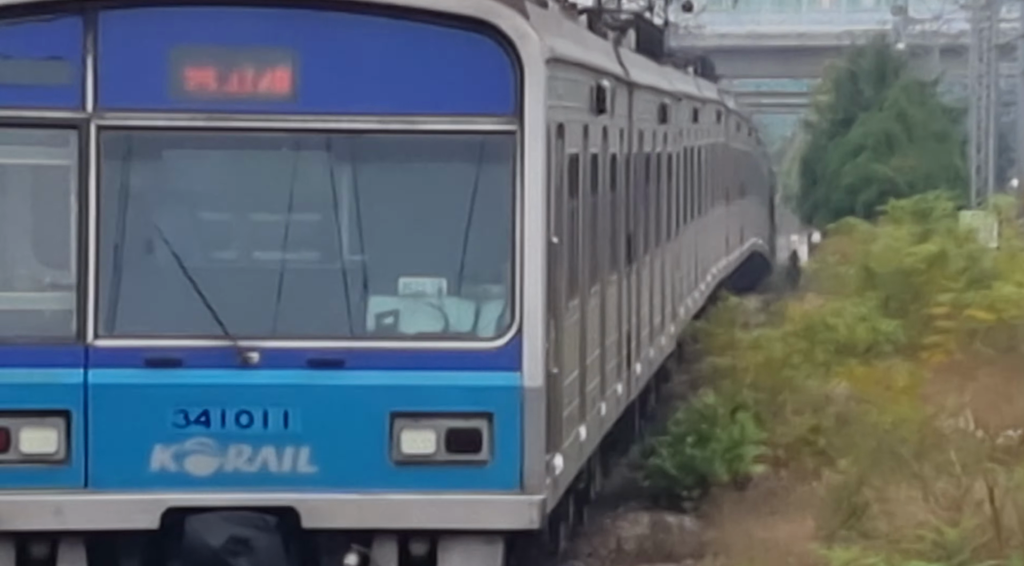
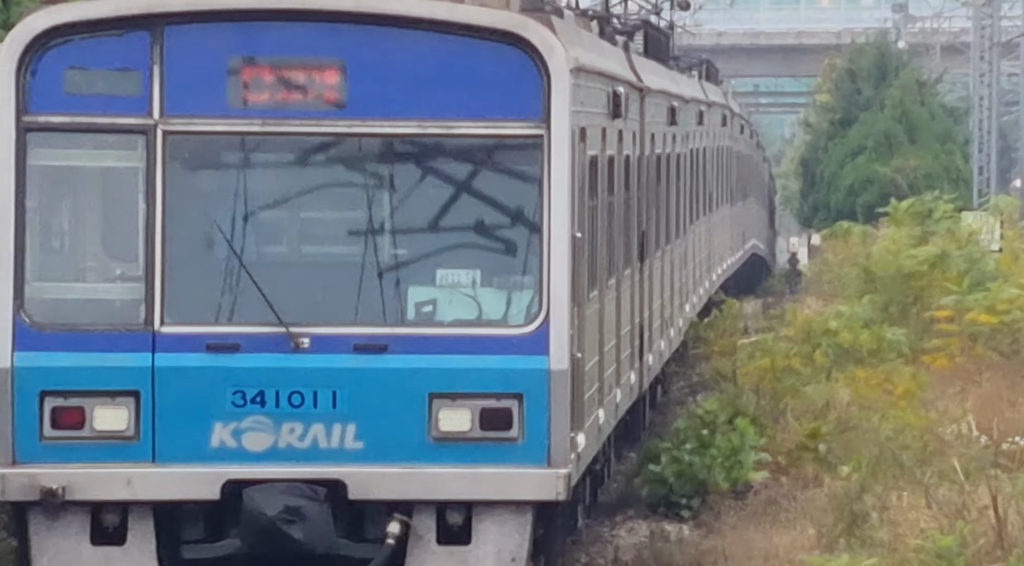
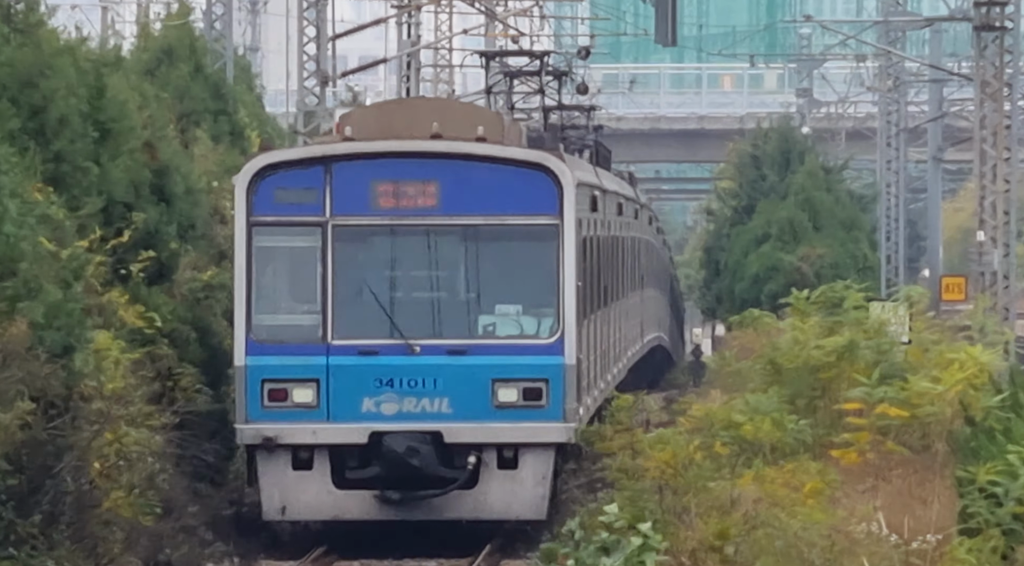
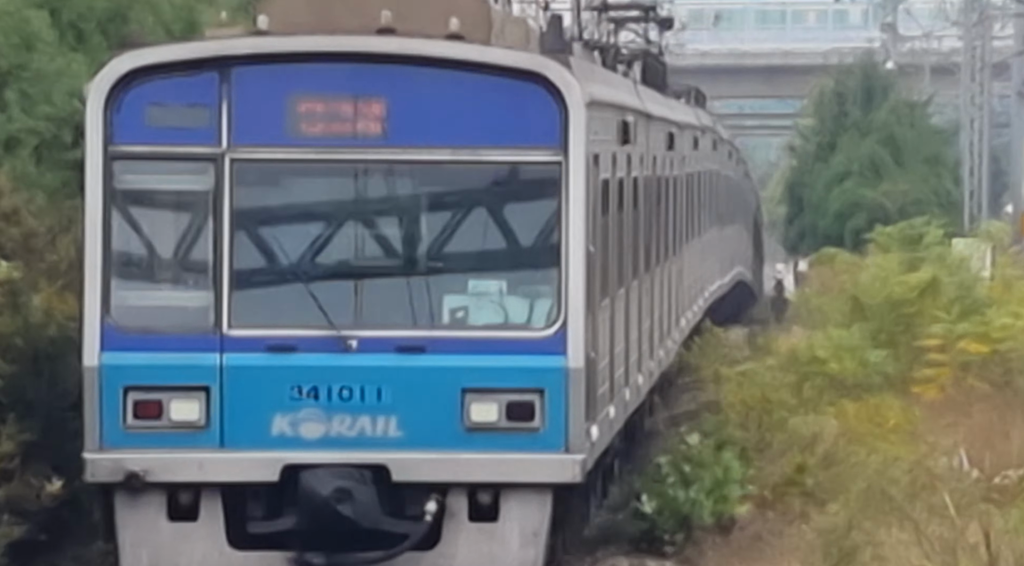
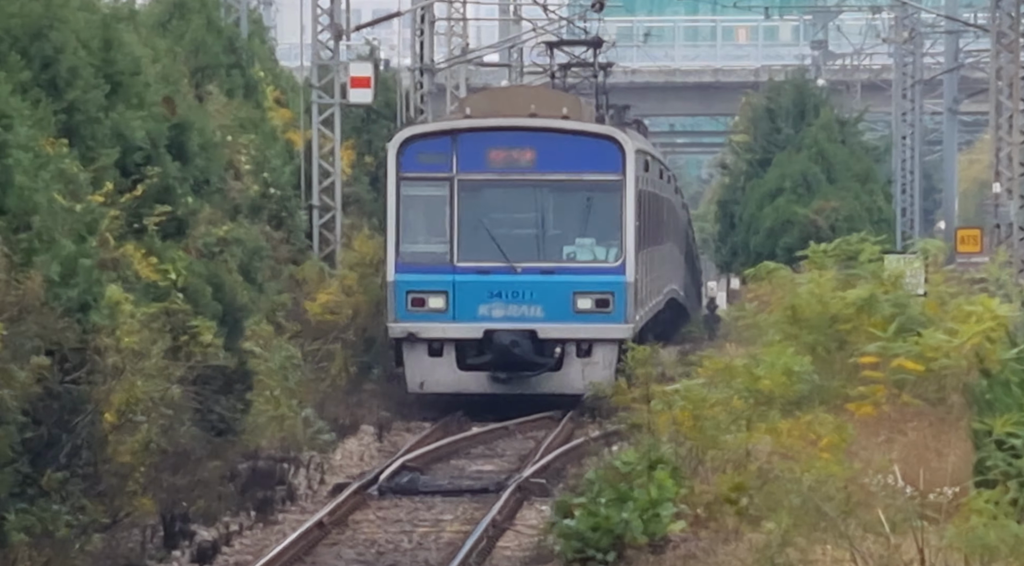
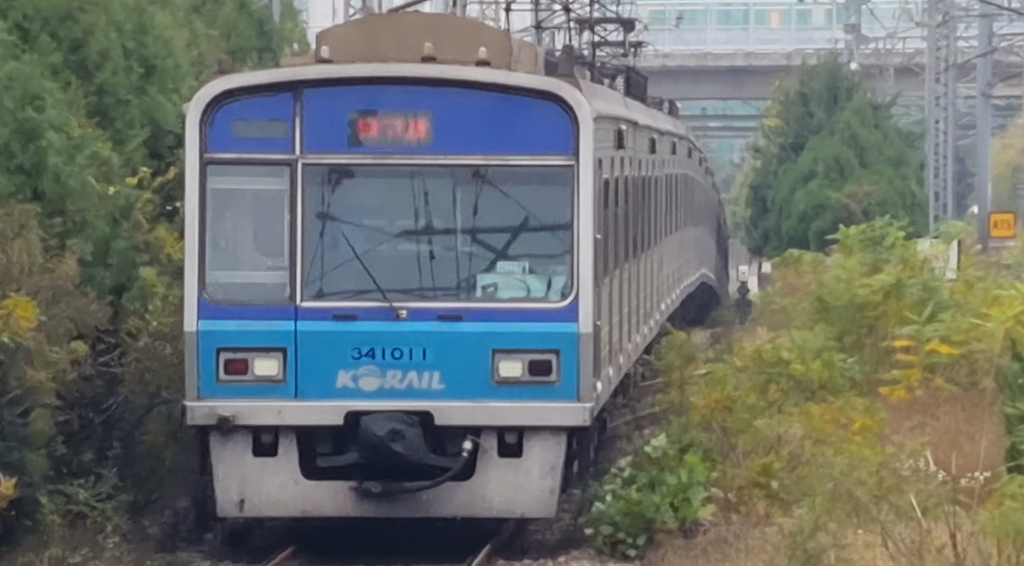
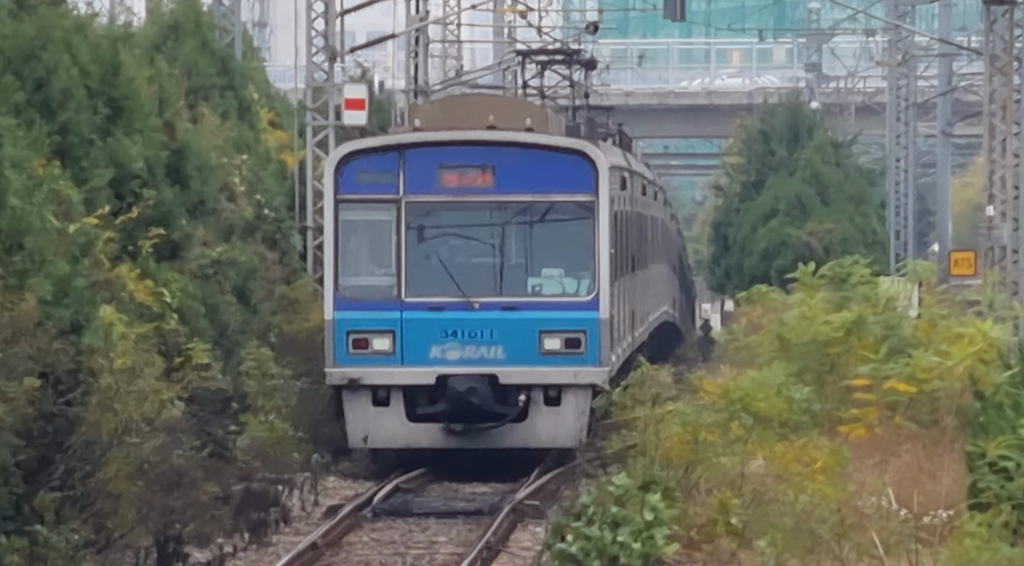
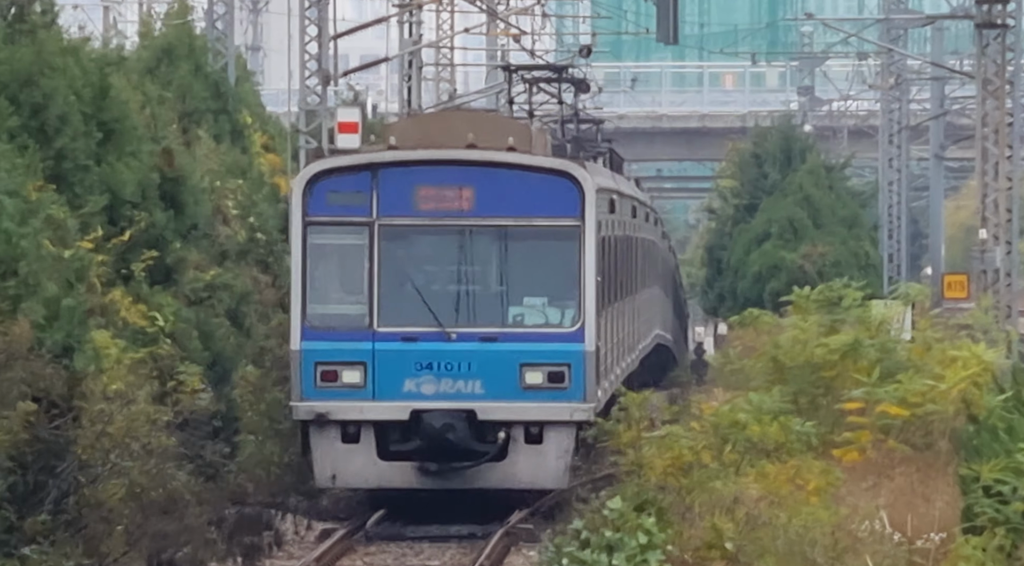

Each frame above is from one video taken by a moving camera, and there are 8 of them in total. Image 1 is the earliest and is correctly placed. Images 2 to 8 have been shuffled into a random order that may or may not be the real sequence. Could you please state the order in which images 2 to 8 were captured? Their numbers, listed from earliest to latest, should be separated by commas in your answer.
2, 4, 6, 3, 8, 7, 5
